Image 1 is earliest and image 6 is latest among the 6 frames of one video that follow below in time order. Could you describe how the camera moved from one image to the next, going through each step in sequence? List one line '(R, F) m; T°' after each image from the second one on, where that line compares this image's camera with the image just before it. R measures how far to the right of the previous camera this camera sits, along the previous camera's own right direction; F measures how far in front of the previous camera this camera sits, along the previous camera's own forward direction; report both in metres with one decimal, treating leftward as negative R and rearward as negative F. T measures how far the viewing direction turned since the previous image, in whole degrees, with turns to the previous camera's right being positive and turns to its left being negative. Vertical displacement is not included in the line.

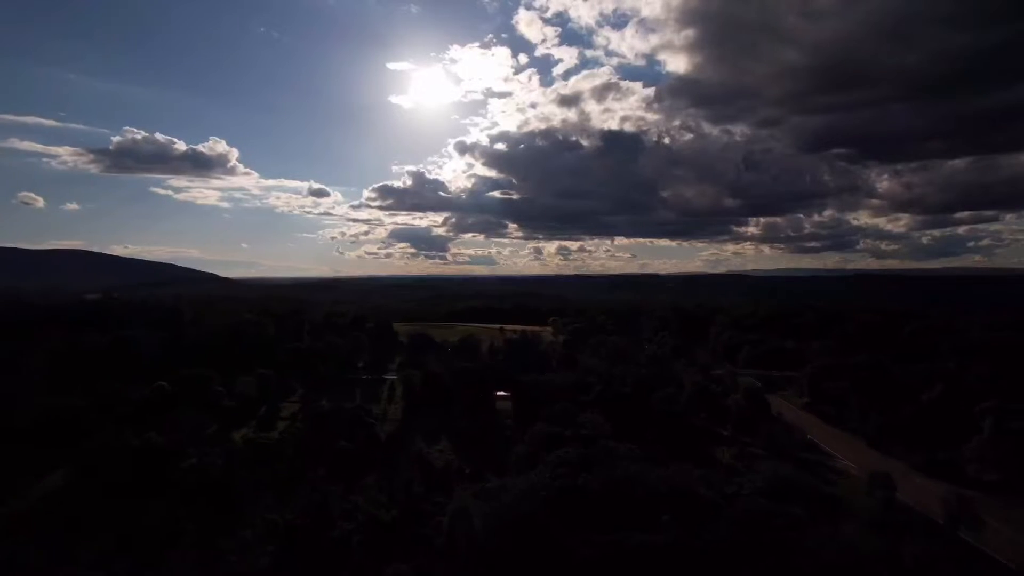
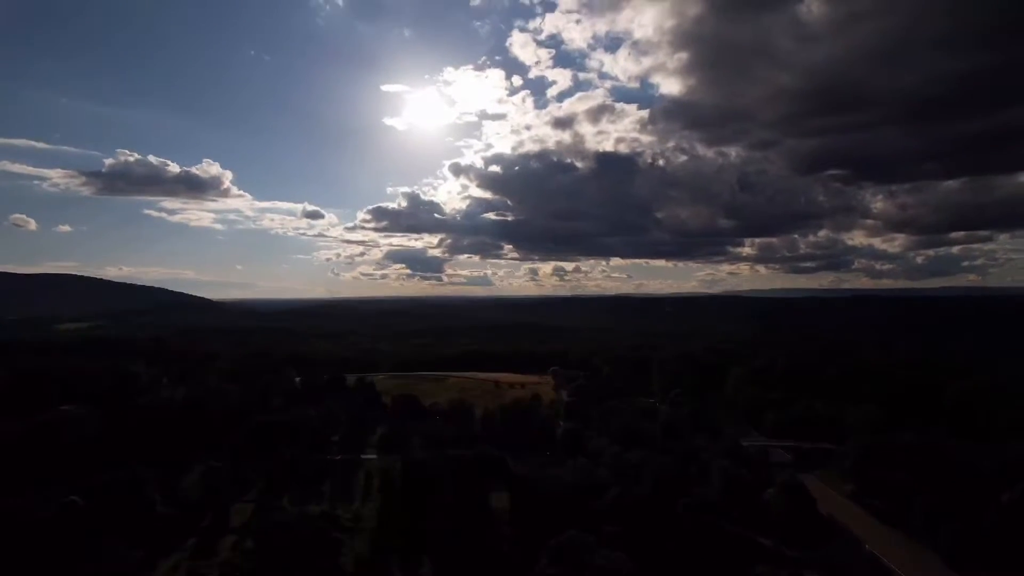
(-0.1, +5.6) m; 0°
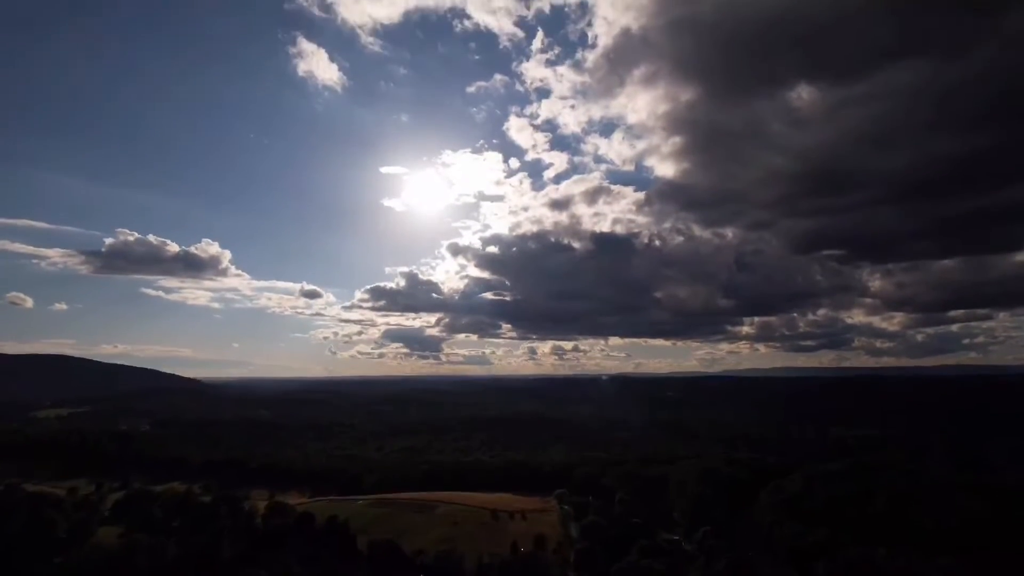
(-0.1, +6.4) m; 0°
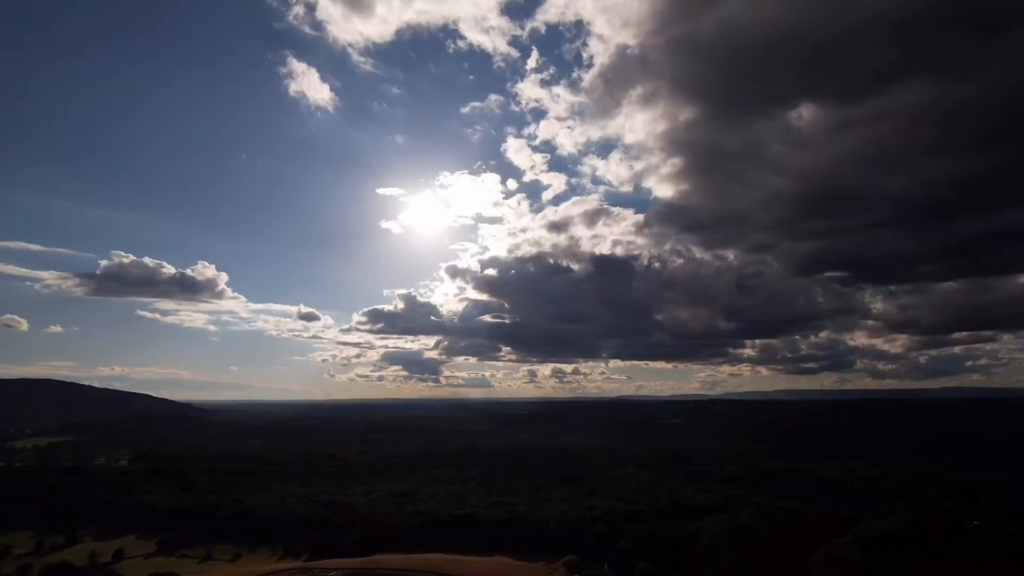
(+0.2, +7.8) m; 0°
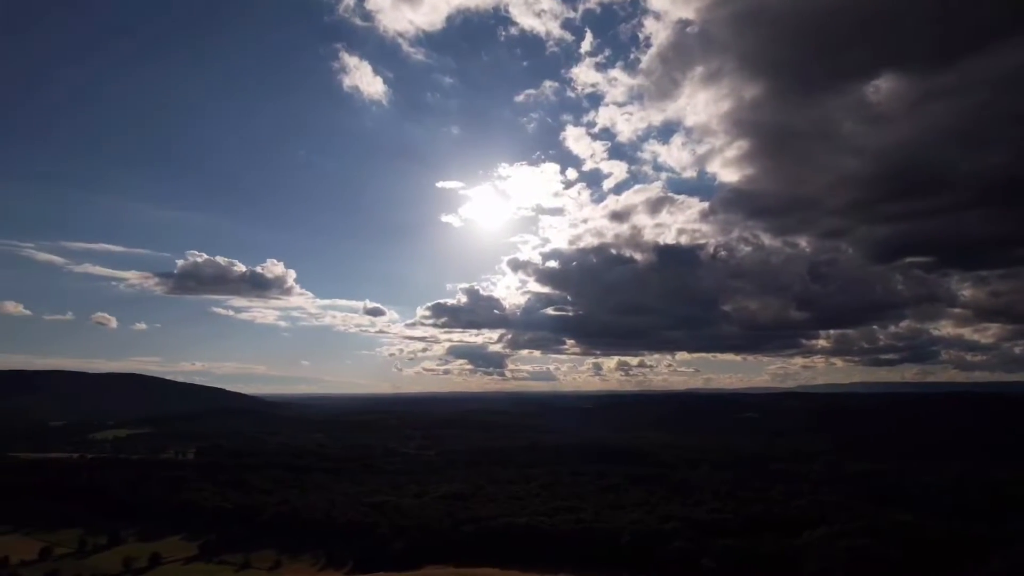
(+0.5, +6.2) m; -5°
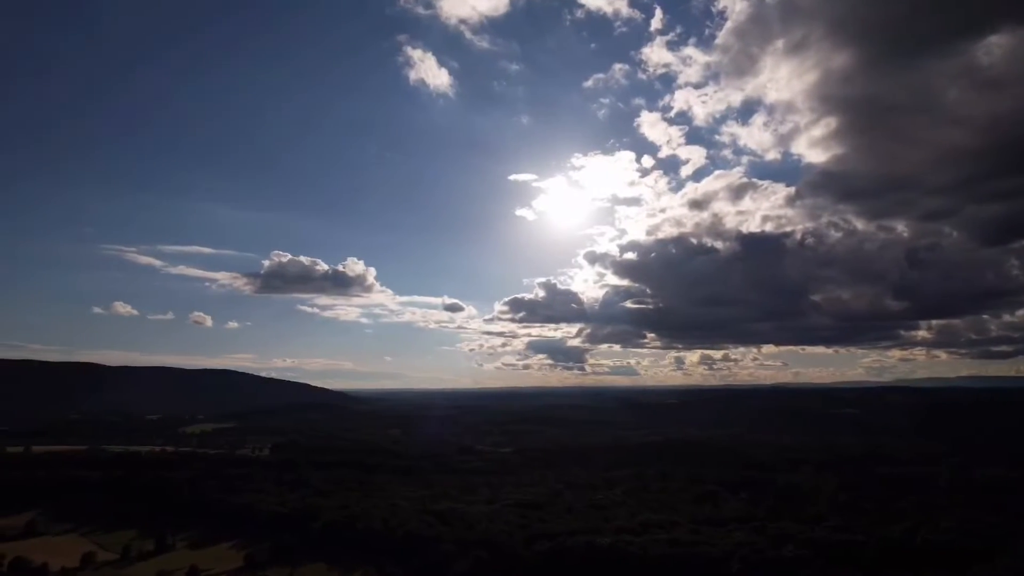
(+0.3, +8.4) m; -6°
